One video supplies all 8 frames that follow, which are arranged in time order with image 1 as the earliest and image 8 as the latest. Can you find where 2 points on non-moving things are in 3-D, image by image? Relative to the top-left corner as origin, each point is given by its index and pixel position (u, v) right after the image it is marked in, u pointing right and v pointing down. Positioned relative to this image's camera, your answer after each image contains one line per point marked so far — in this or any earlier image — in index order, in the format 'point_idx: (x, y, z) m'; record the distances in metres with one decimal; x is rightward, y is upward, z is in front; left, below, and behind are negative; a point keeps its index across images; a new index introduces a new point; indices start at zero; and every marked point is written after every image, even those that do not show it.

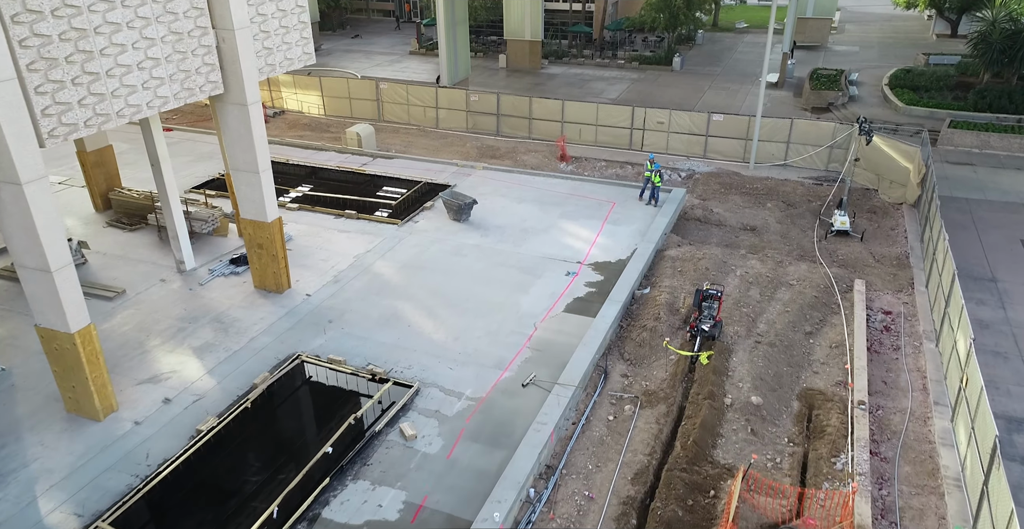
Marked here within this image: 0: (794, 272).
0: (+7.4, -0.2, +19.2) m
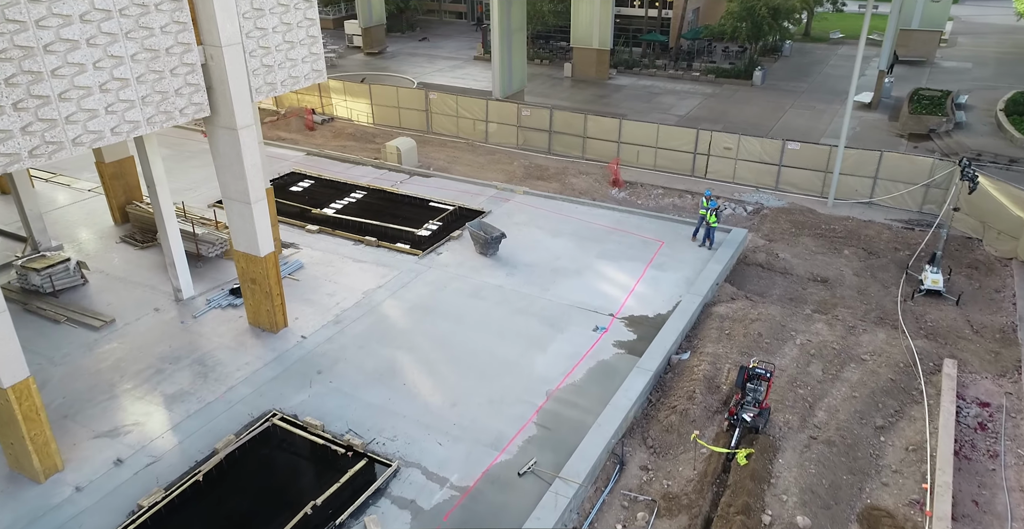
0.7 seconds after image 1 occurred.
0: (+7.9, -1.7, +16.2) m
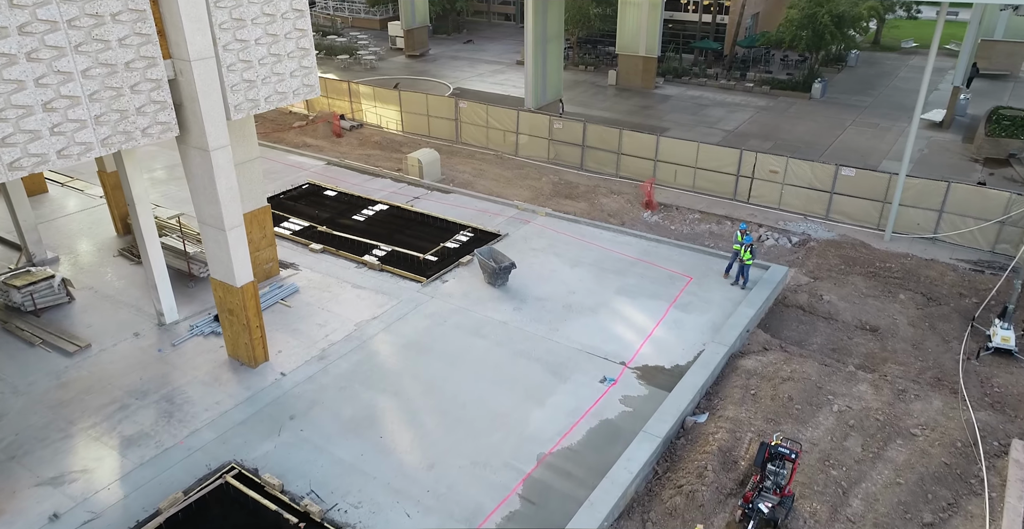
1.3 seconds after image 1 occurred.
0: (+7.8, -2.8, +13.9) m
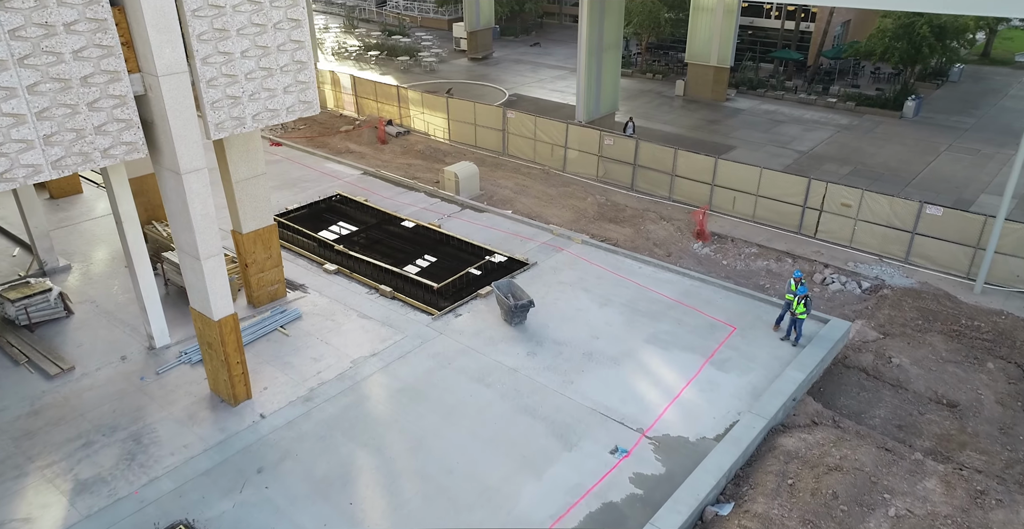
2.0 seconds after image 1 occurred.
0: (+7.6, -4.1, +11.4) m
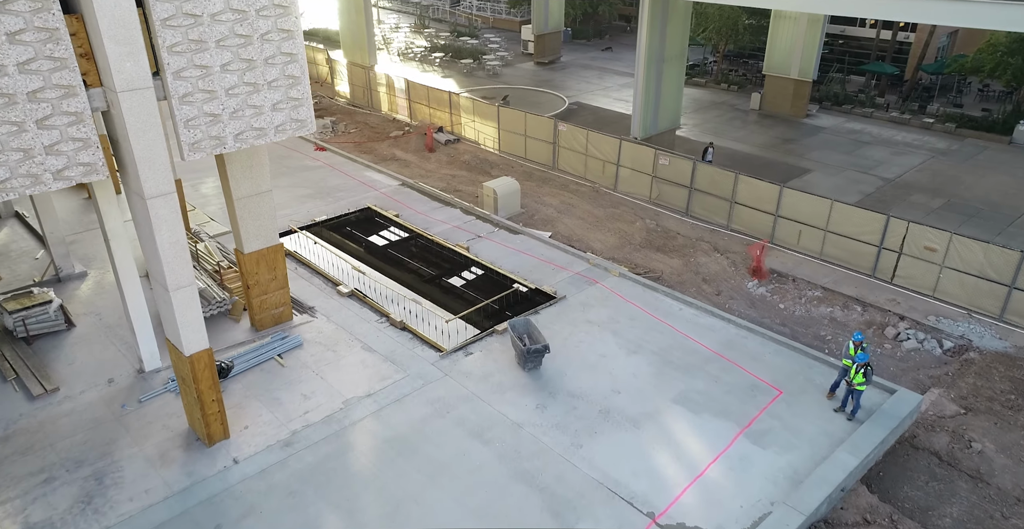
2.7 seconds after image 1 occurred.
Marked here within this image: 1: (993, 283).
0: (+7.2, -5.2, +8.9) m
1: (+10.9, -0.4, +16.4) m
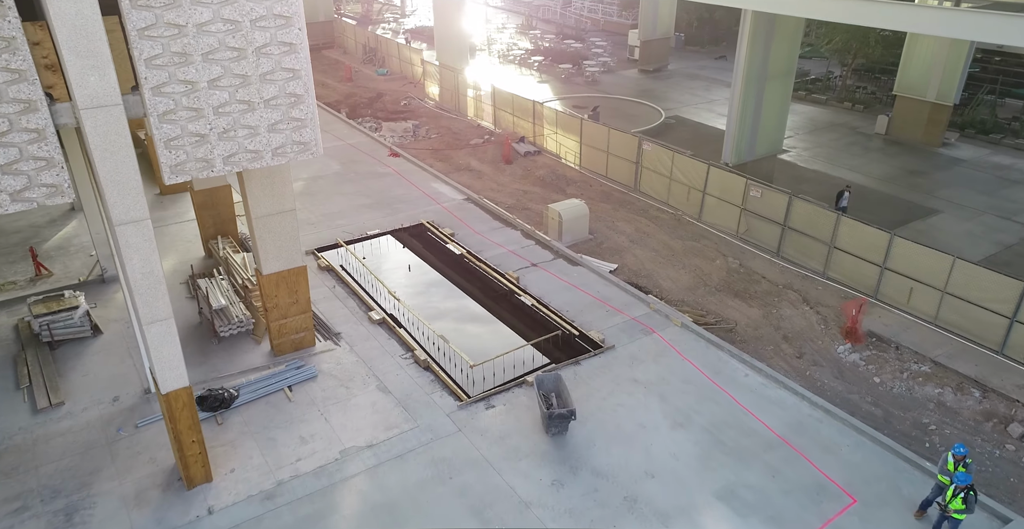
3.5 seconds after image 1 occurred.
0: (+6.3, -6.6, +6.1) m
1: (+11.5, -2.1, +12.8) m
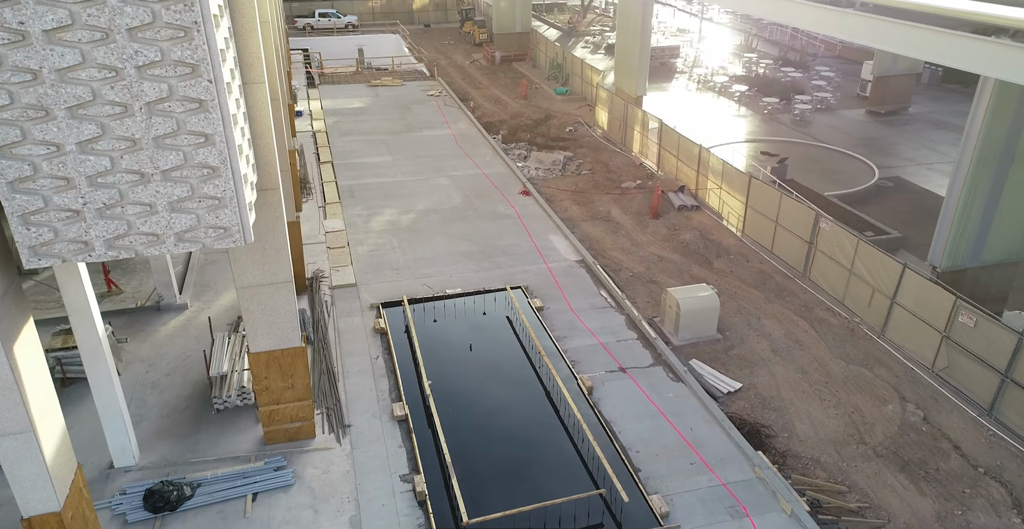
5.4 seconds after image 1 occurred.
0: (+3.0, -9.1, +0.8) m
1: (+10.5, -5.6, +5.7) m
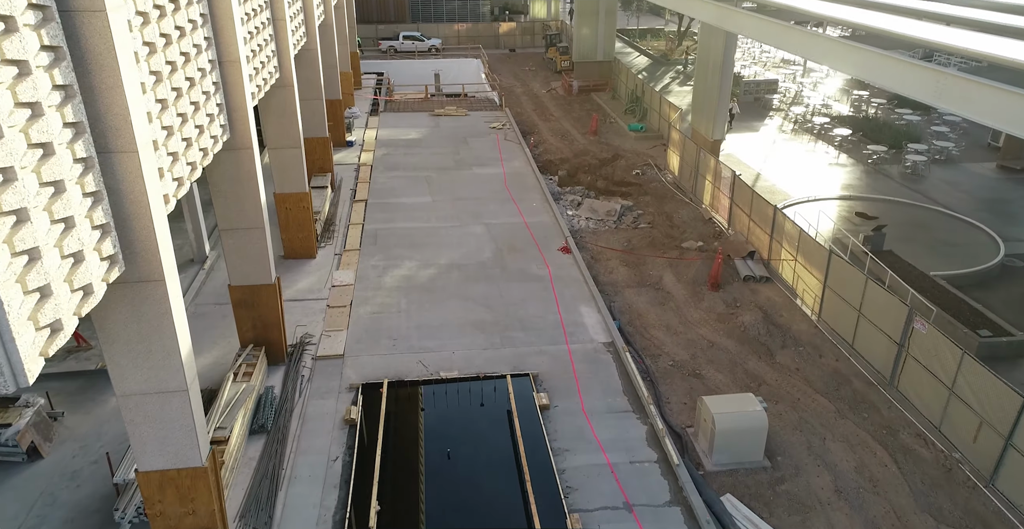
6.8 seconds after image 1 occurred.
0: (+0.3, -10.5, -2.4) m
1: (+8.6, -7.5, +1.4) m
